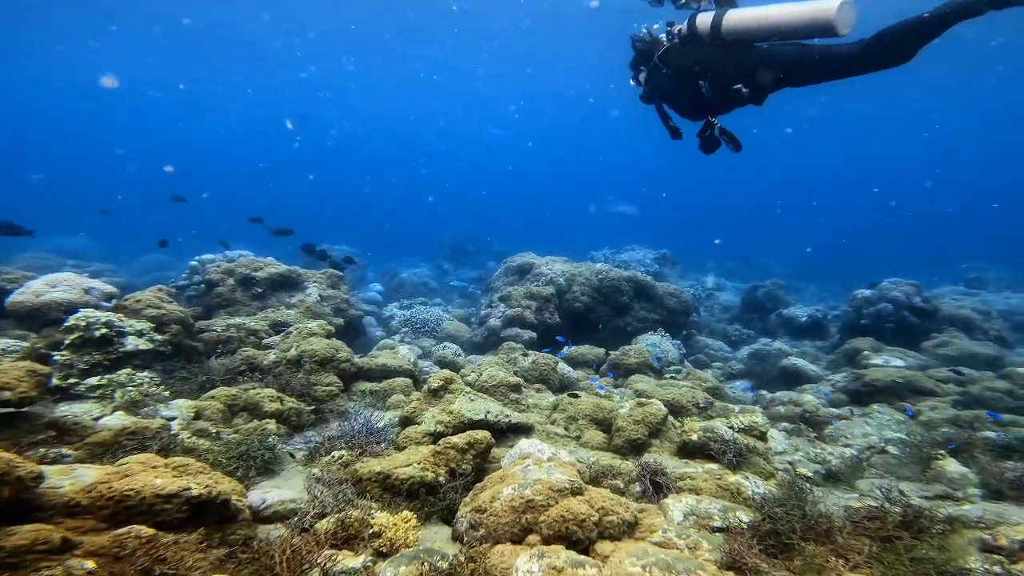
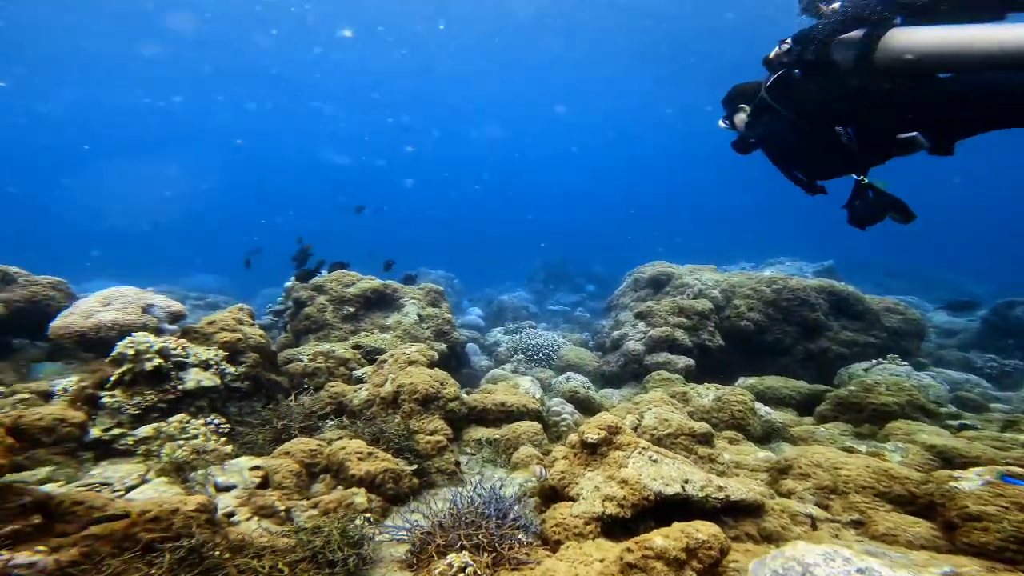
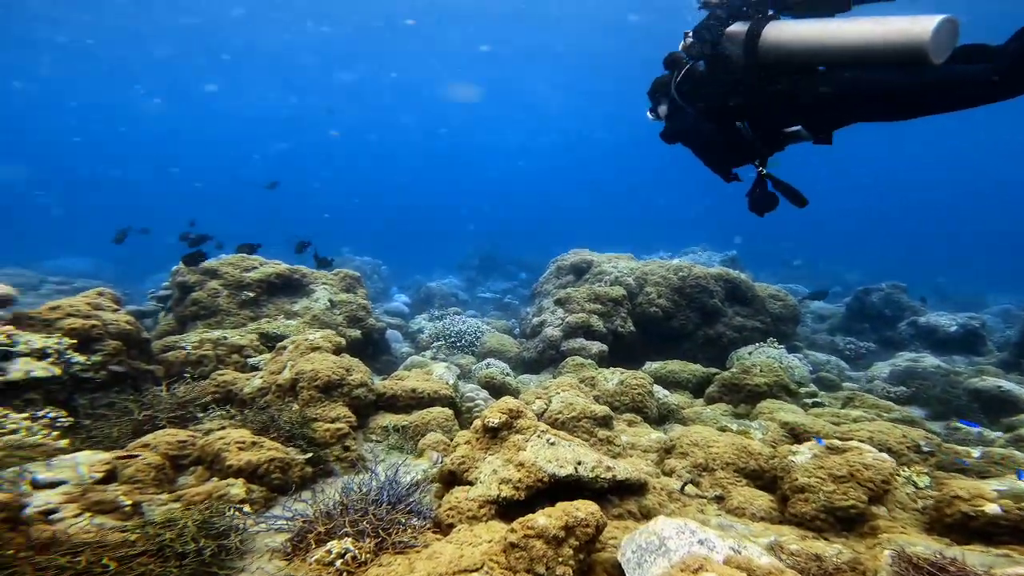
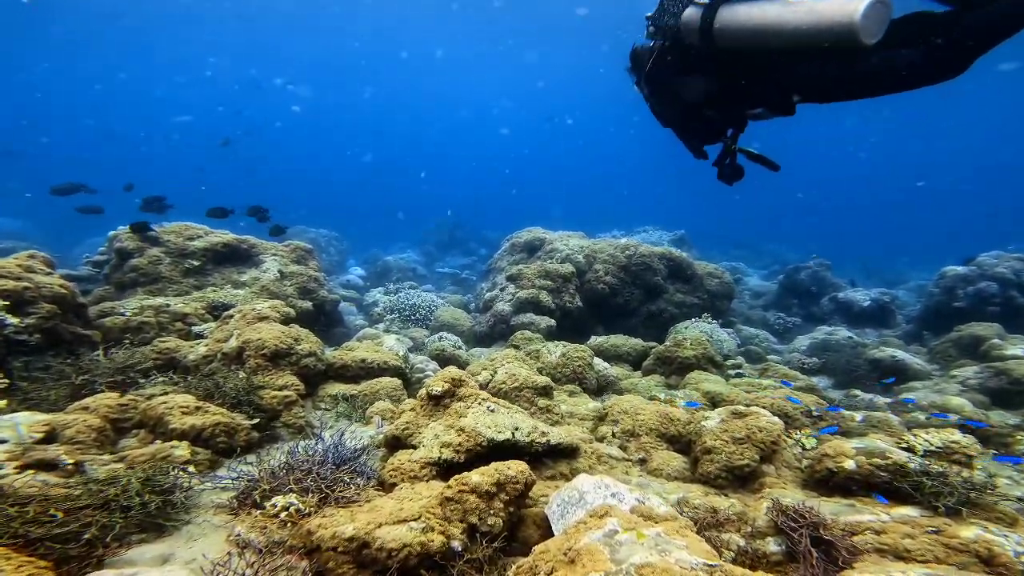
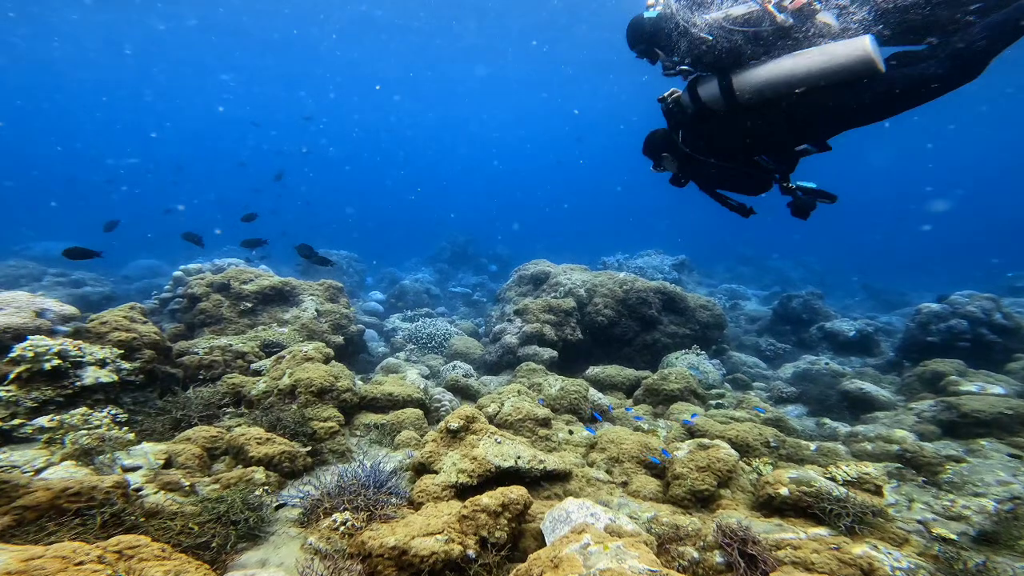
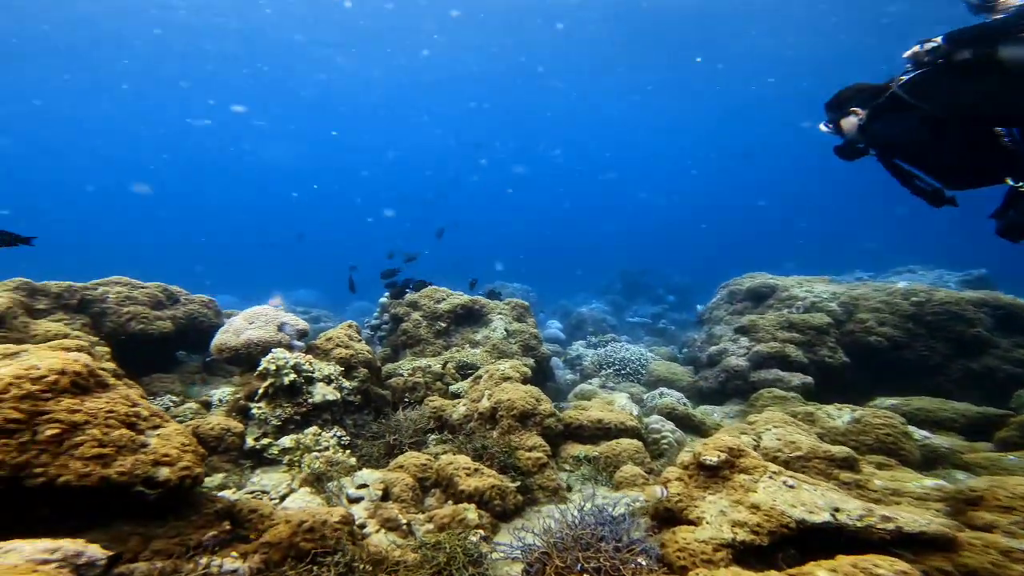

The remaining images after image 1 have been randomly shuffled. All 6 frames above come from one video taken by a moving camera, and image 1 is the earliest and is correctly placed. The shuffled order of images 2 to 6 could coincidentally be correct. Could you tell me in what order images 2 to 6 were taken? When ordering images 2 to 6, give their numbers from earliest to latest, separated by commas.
5, 4, 3, 2, 6
